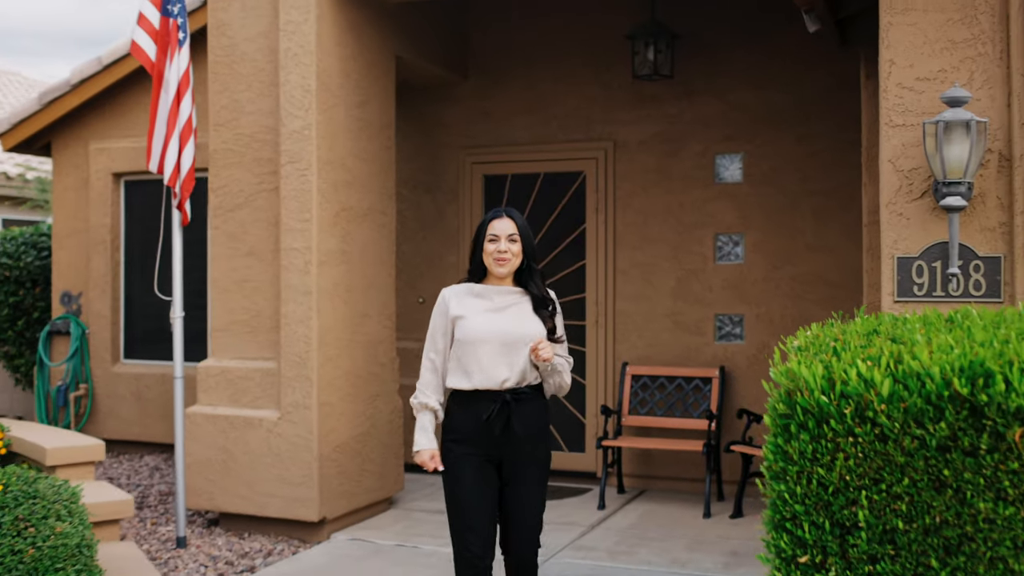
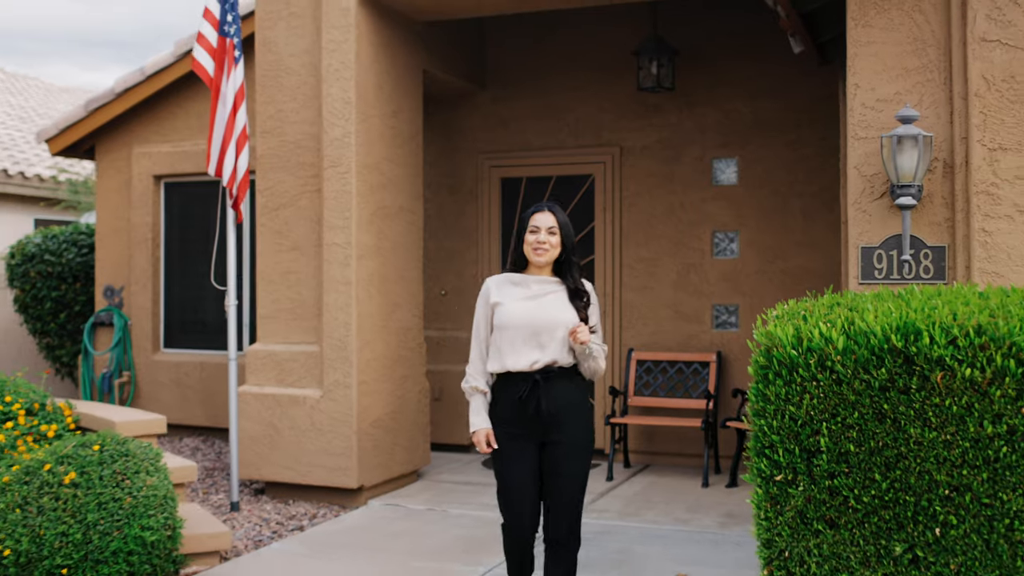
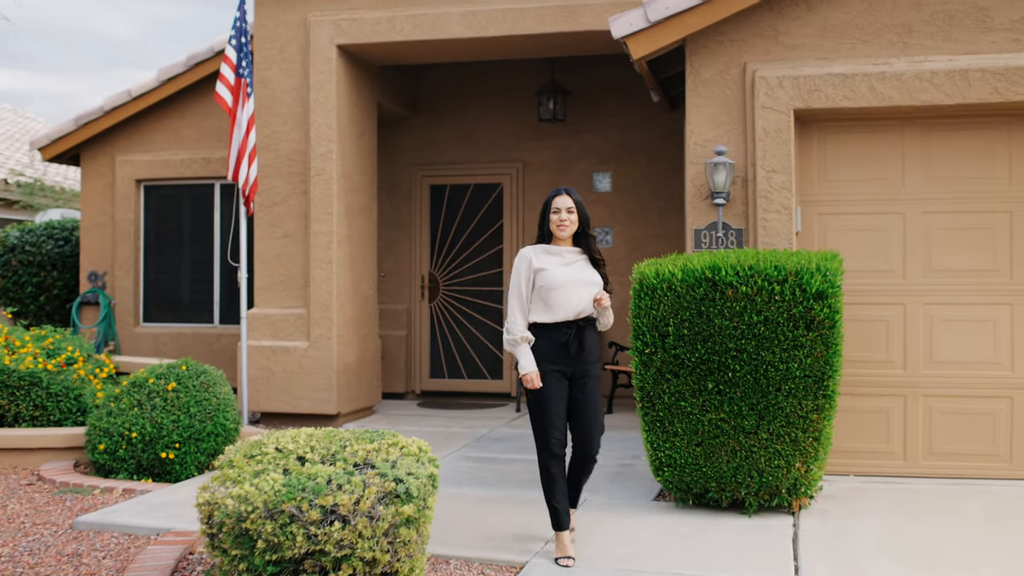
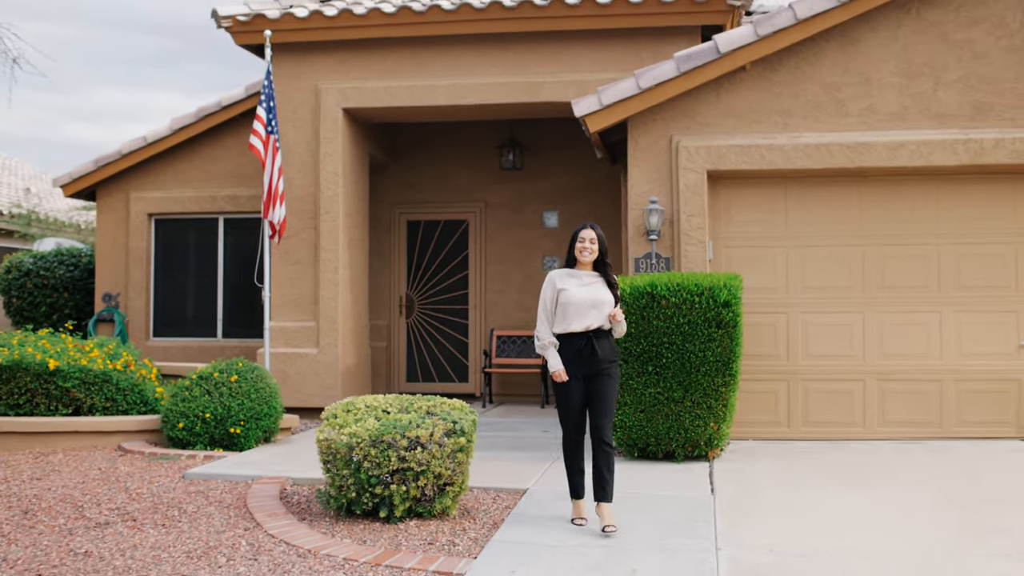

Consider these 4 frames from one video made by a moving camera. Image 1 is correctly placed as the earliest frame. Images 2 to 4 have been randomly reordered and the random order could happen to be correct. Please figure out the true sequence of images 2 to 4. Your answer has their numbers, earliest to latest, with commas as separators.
2, 3, 4
